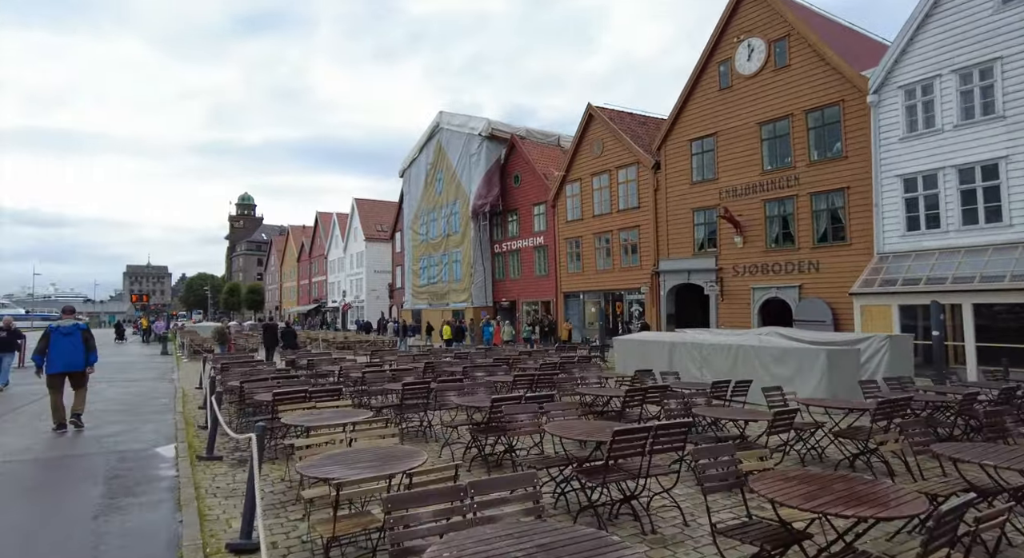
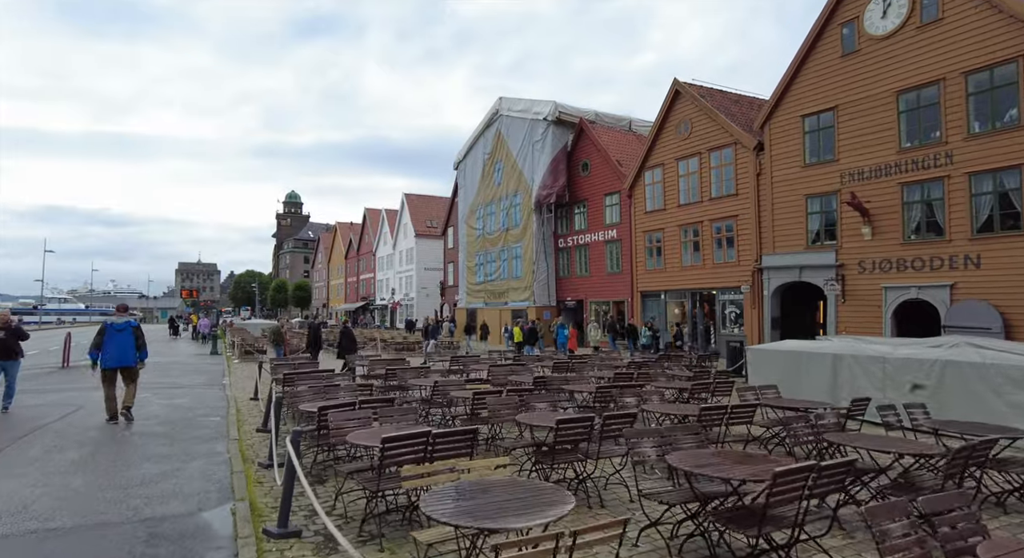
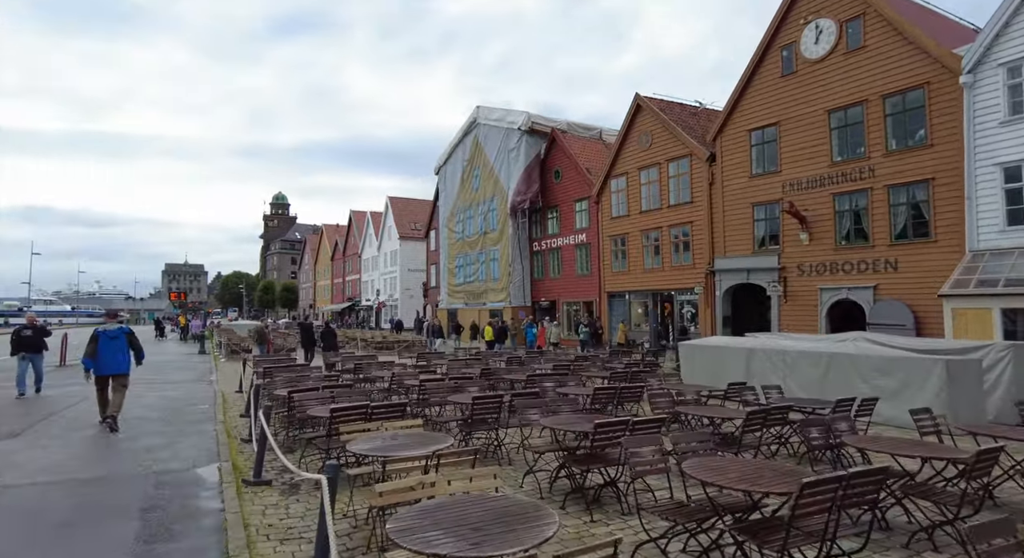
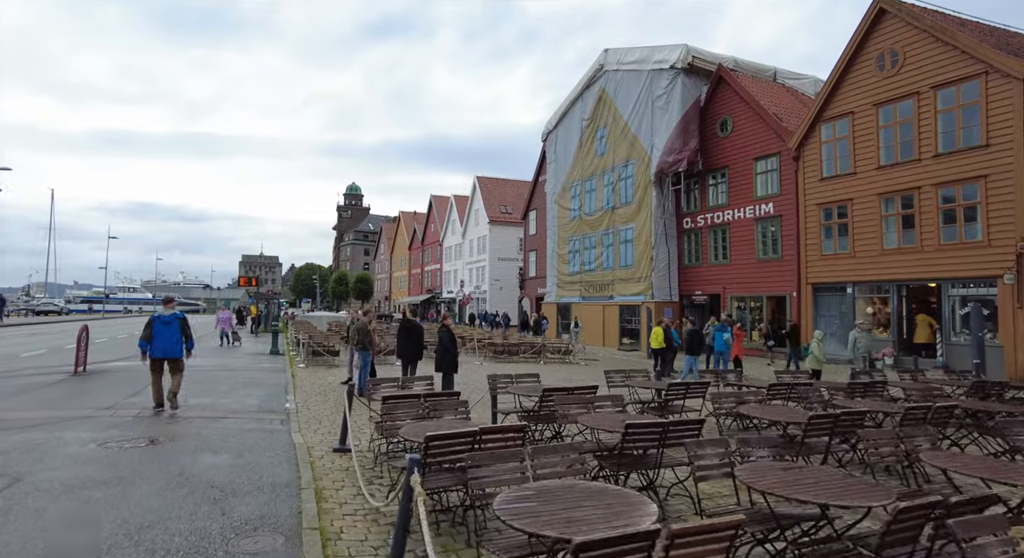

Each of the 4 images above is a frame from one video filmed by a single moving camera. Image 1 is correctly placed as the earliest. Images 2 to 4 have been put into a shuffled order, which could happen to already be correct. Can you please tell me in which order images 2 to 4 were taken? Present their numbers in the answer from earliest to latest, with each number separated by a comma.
3, 2, 4
